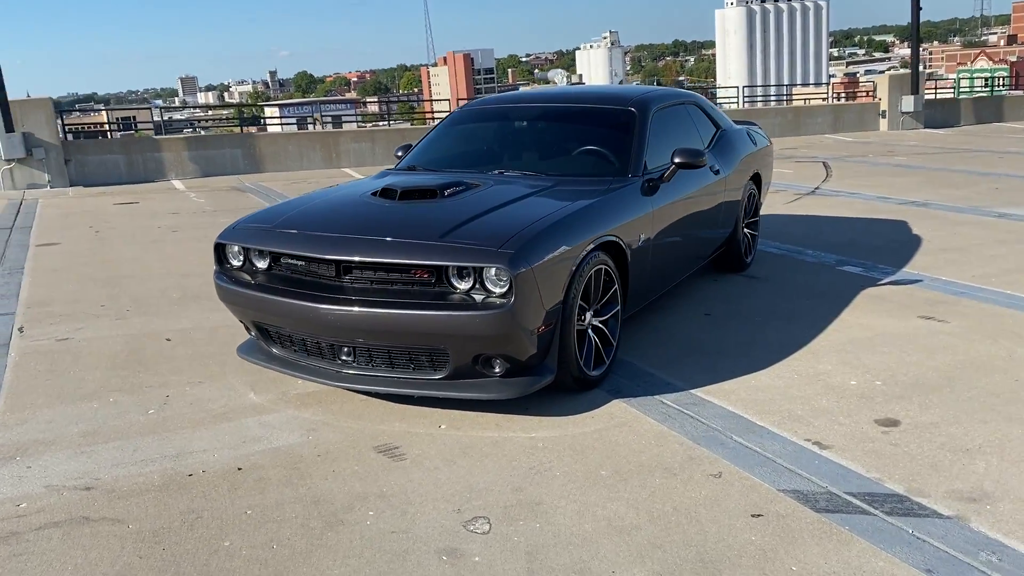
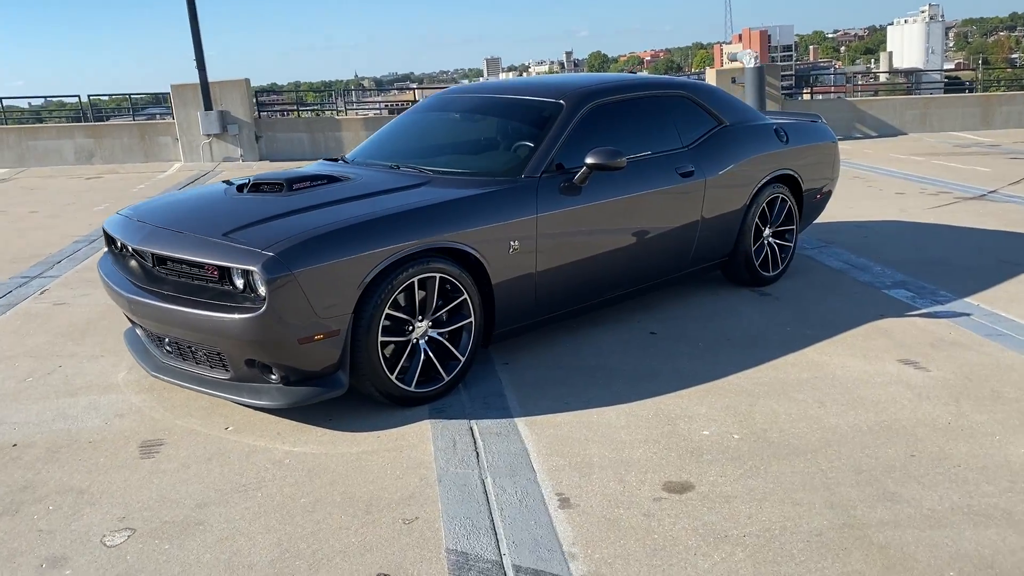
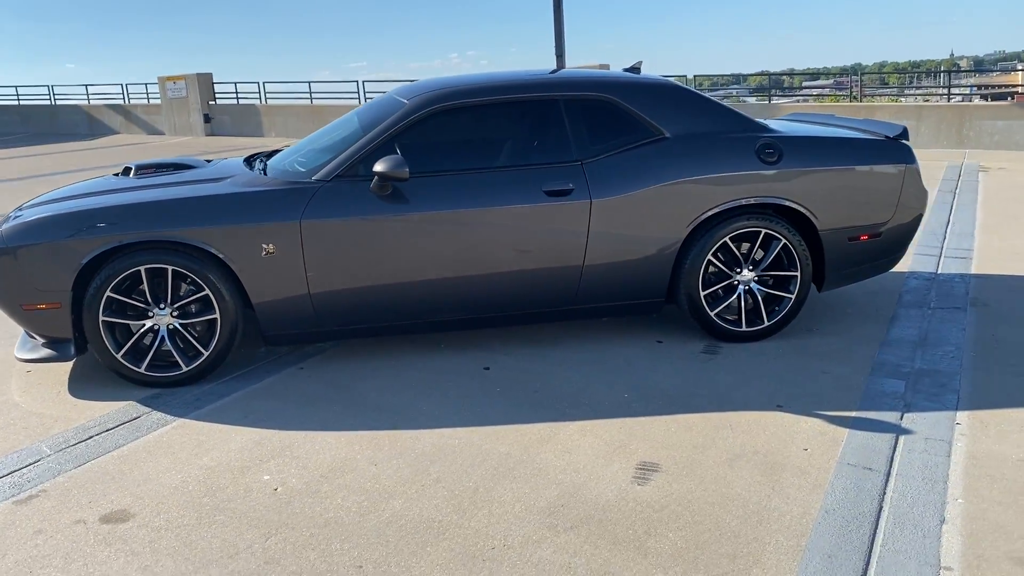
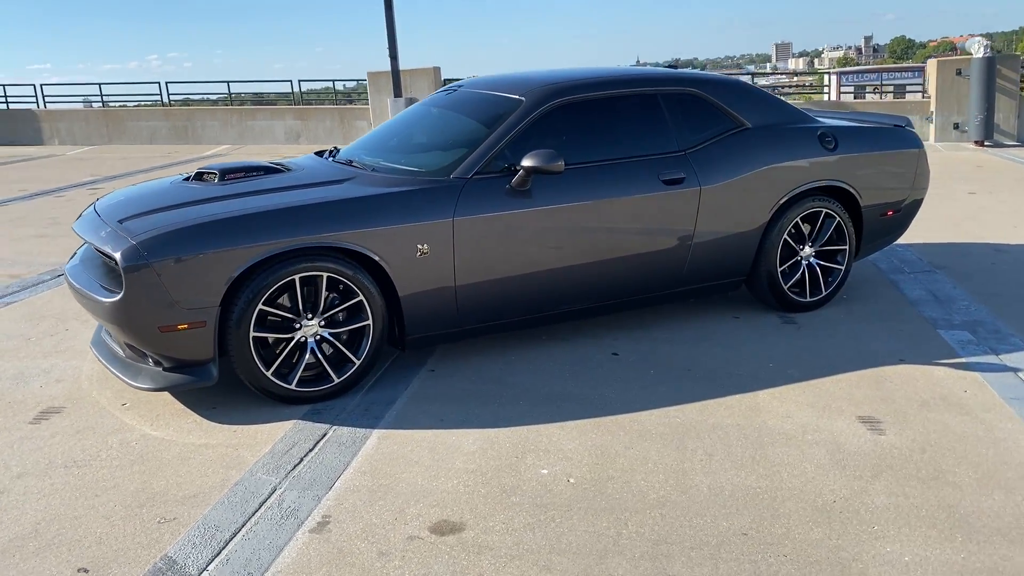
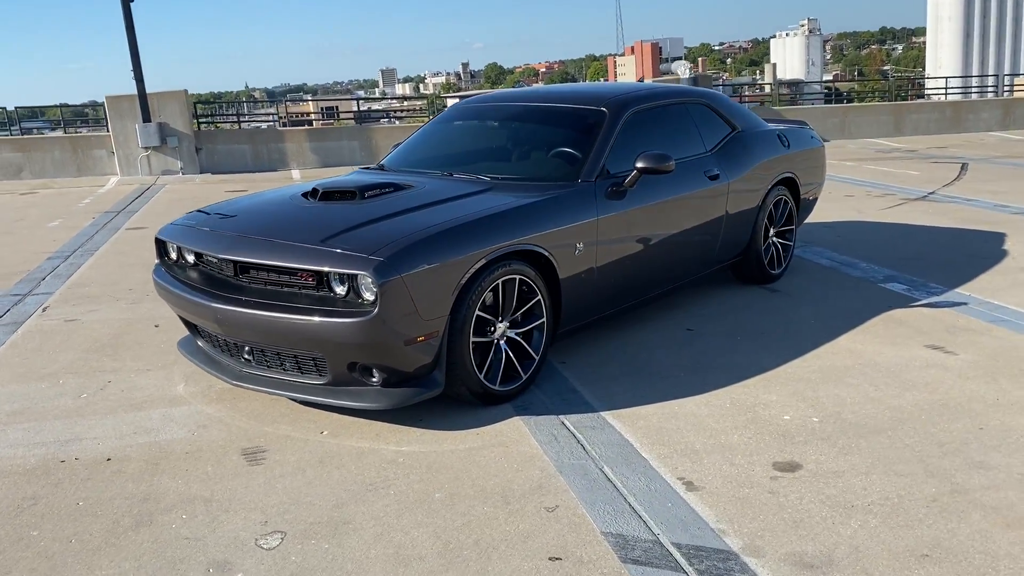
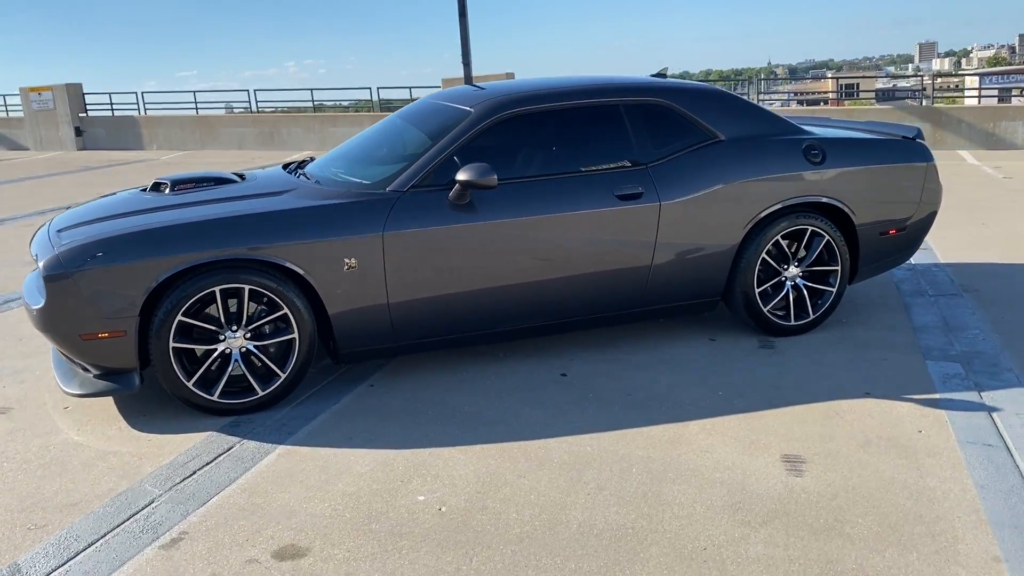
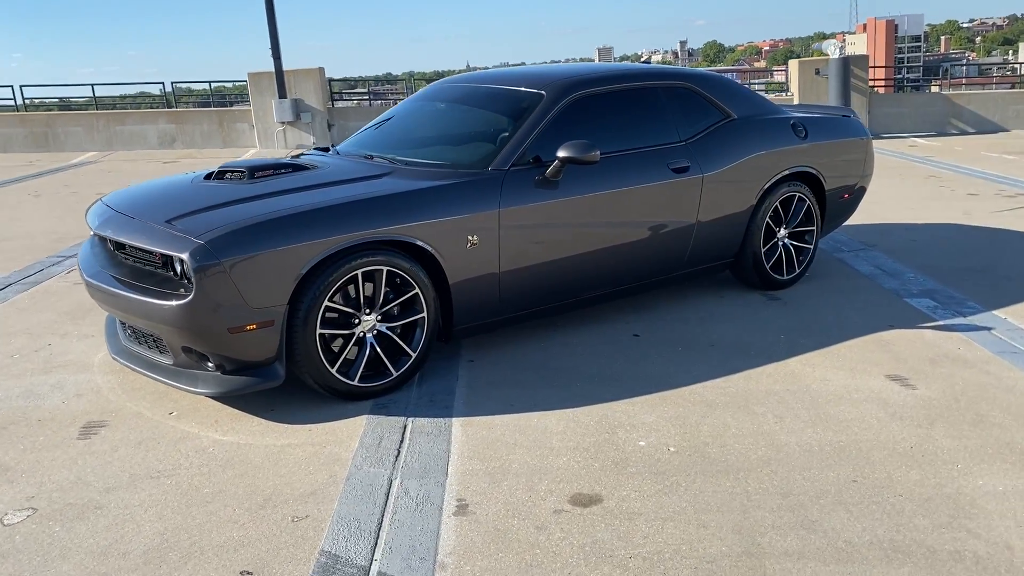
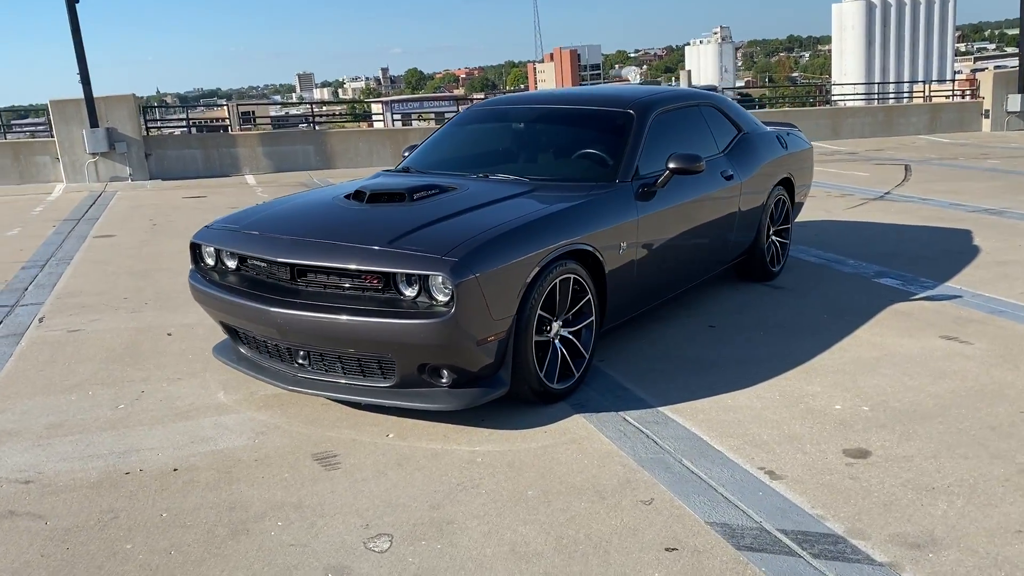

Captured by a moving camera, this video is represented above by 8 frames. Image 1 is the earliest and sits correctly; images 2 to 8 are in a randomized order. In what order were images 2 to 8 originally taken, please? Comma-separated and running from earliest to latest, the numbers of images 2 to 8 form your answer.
8, 5, 2, 7, 4, 6, 3
